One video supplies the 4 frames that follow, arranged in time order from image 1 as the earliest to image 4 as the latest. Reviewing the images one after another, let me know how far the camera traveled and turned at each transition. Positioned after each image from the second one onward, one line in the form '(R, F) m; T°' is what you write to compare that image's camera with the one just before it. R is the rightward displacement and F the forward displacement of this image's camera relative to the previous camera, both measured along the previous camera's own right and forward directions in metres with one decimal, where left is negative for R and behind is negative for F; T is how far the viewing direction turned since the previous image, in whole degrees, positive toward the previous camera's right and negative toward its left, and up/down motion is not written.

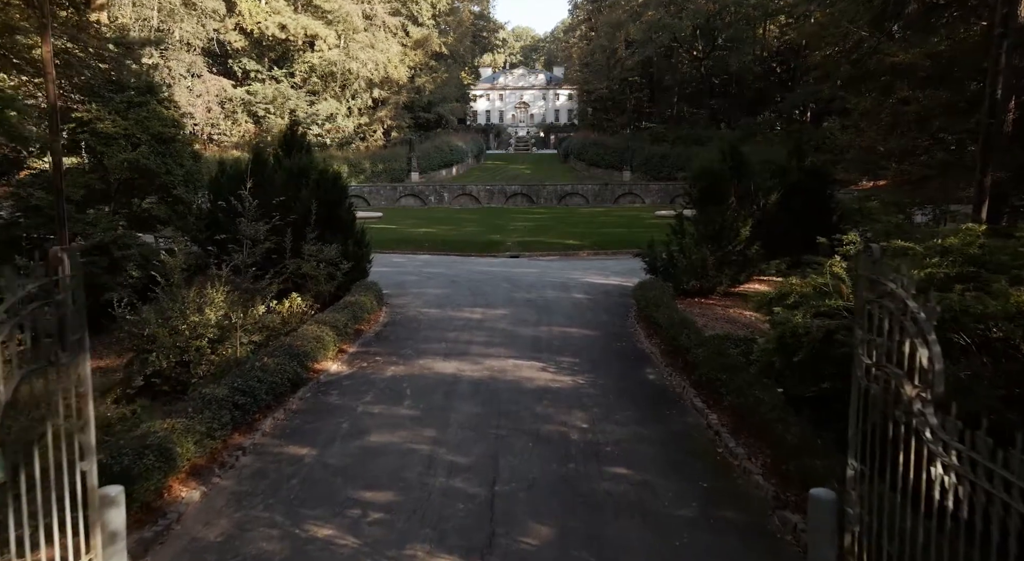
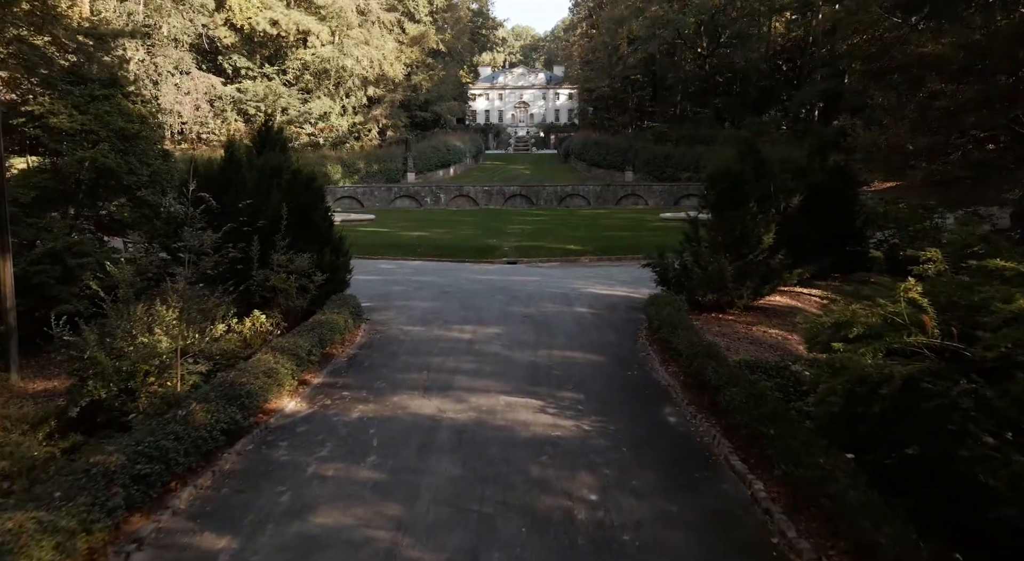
(+0.1, +1.2) m; 0°
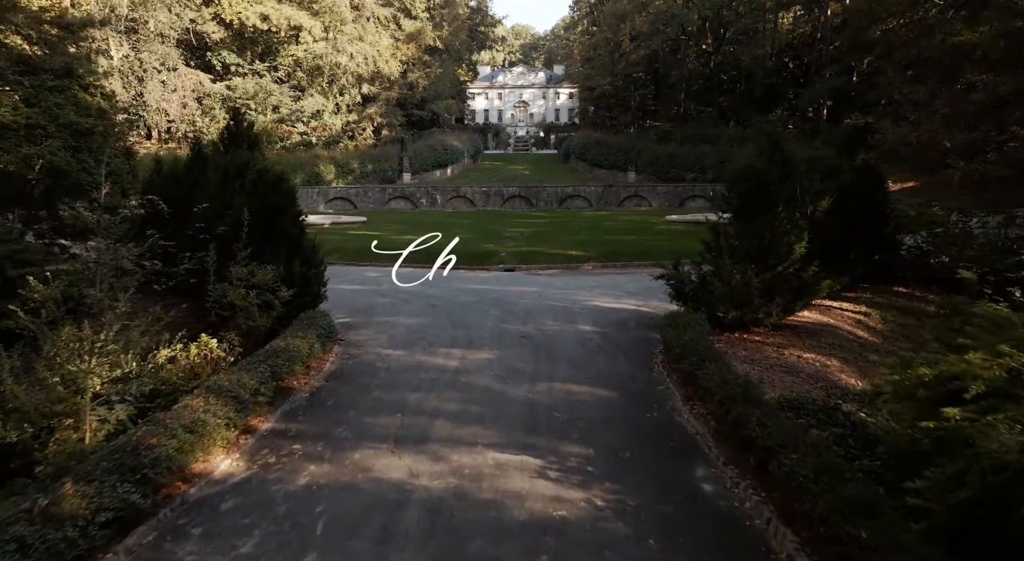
(+0.1, +1.2) m; 0°
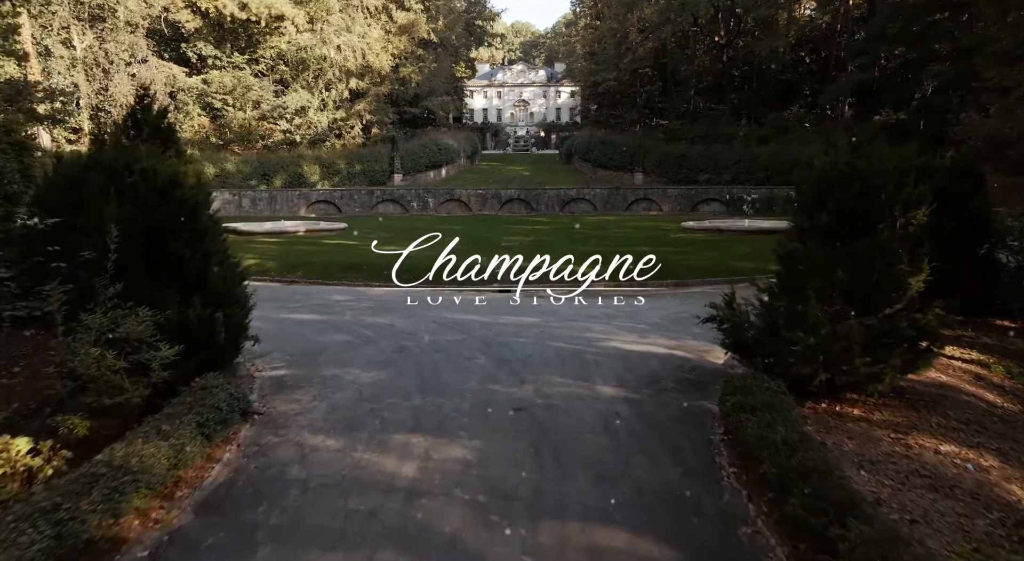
(+0.1, +2.6) m; 0°
